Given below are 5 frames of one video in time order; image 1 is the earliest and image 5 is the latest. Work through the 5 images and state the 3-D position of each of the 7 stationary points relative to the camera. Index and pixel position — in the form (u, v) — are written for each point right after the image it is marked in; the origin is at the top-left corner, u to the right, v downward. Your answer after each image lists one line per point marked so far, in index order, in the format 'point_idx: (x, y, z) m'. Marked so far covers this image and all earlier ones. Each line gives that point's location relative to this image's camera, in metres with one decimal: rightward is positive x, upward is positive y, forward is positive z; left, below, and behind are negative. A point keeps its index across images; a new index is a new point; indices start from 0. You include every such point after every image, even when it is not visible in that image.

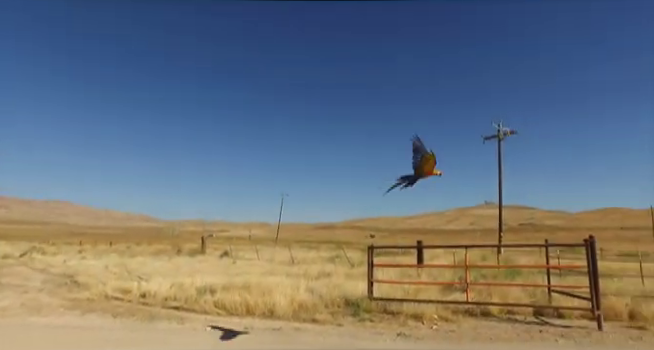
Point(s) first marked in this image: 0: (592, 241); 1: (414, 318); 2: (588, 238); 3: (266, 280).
0: (+6.6, -1.6, +8.3) m
1: (+2.4, -3.9, +9.2) m
2: (+6.5, -1.6, +8.3) m
3: (-3.1, -4.8, +15.1) m
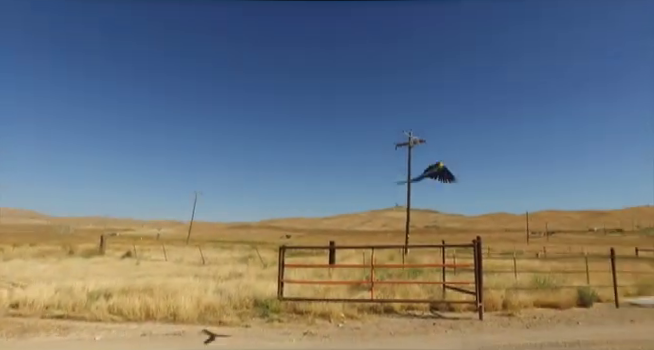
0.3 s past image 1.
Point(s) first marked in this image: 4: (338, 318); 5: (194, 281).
0: (+4.3, -1.9, +9.3) m
1: (-0.2, -4.0, +9.4) m
2: (+4.2, -1.8, +9.3) m
3: (-6.6, -4.6, +14.2) m
4: (+0.3, -4.0, +9.3) m
5: (-6.0, -4.8, +15.0) m
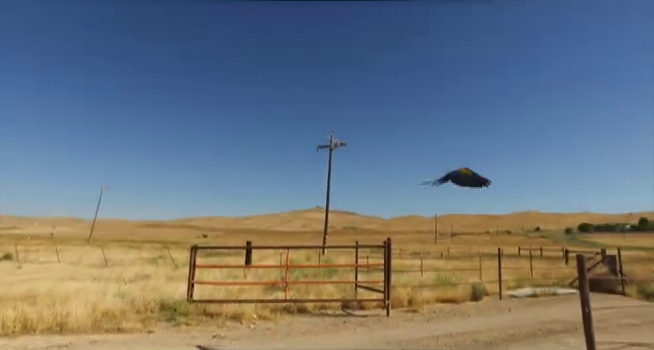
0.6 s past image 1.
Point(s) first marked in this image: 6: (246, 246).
0: (+1.8, -2.0, +9.9) m
1: (-2.6, -3.9, +9.1) m
2: (+1.8, -1.9, +9.8) m
3: (-9.8, -4.3, +12.8) m
4: (-2.1, -4.0, +9.1) m
5: (-9.3, -4.5, +13.7) m
6: (-2.5, -2.2, +10.4) m
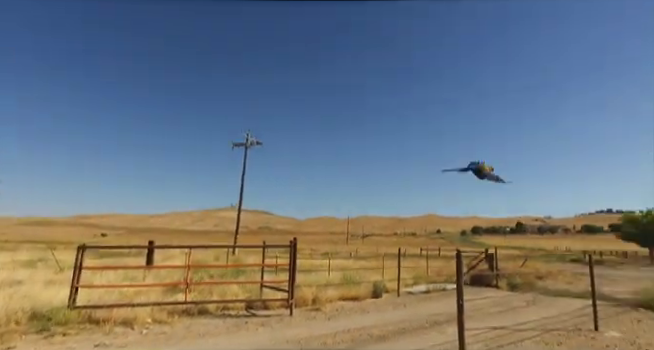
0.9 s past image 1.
0: (-0.9, -2.0, +10.0) m
1: (-5.2, -3.8, +8.6) m
2: (-1.0, -1.9, +10.0) m
3: (-13.0, -3.9, +11.0) m
4: (-4.8, -3.8, +8.6) m
5: (-12.6, -4.2, +12.0) m
6: (-5.3, -2.1, +9.9) m
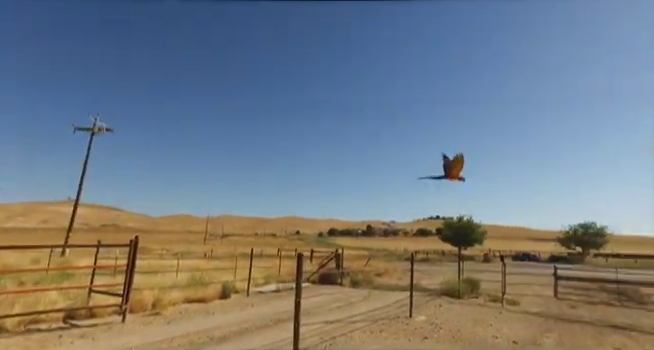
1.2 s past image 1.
0: (-5.2, -1.8, +9.2) m
1: (-9.1, -3.3, +6.5) m
2: (-5.3, -1.7, +9.1) m
3: (-17.1, -3.0, +6.7) m
4: (-8.7, -3.4, +6.7) m
5: (-17.1, -3.3, +7.8) m
6: (-9.4, -1.6, +7.8) m
